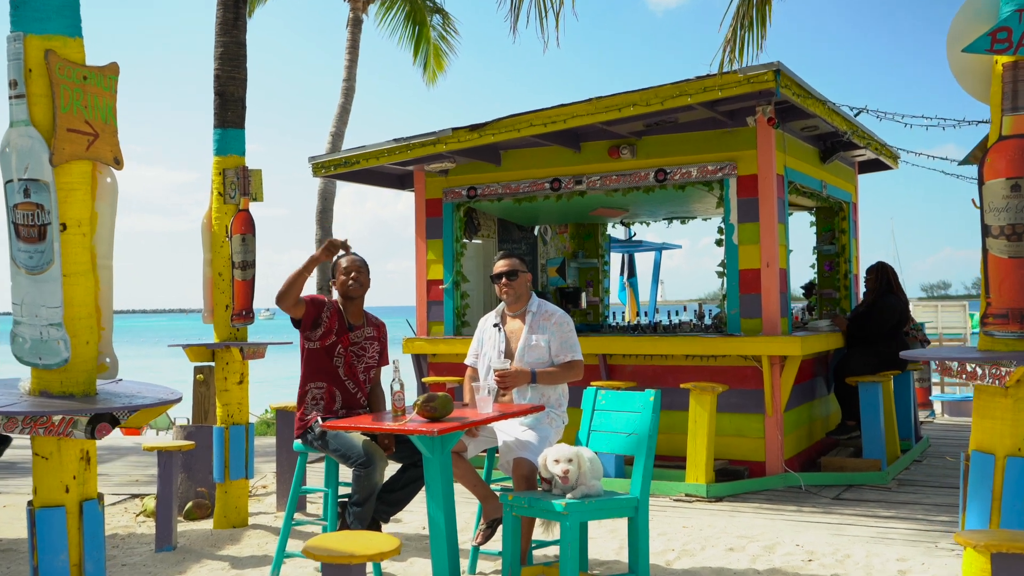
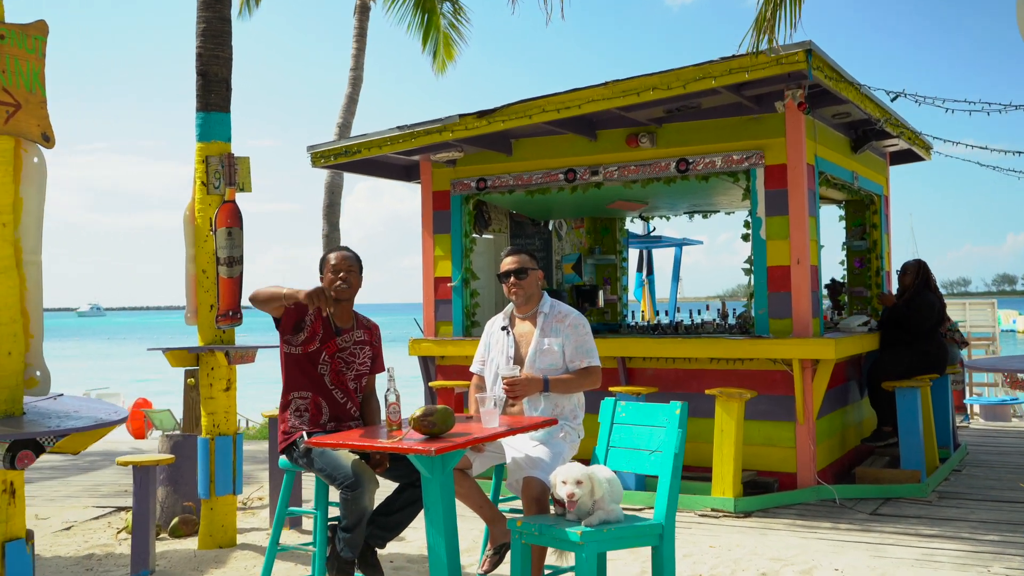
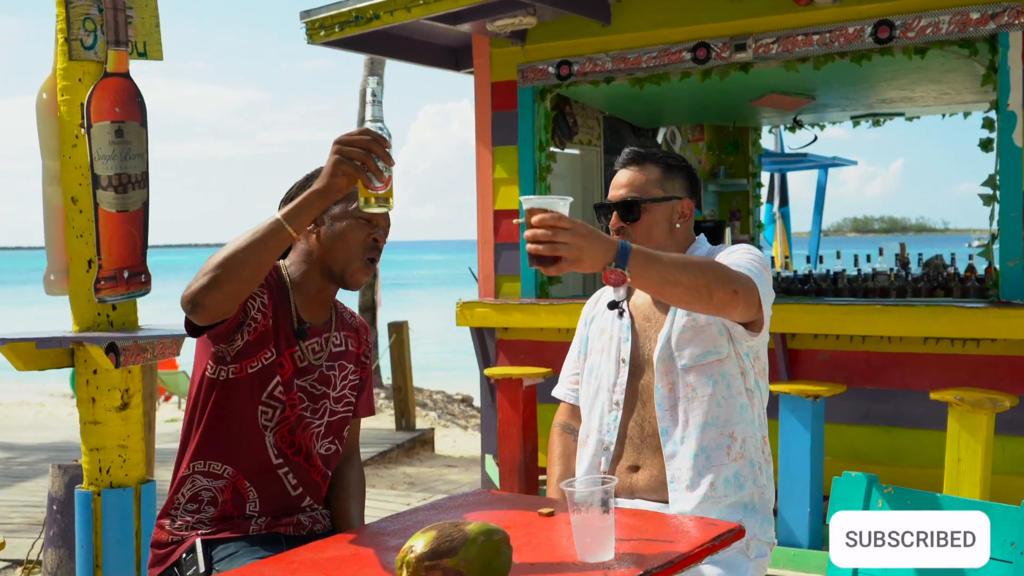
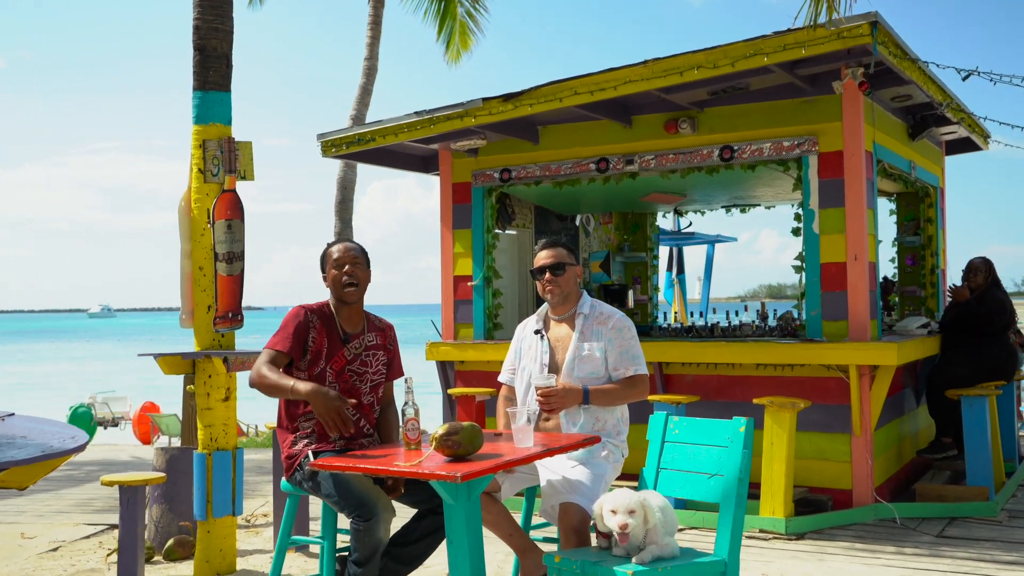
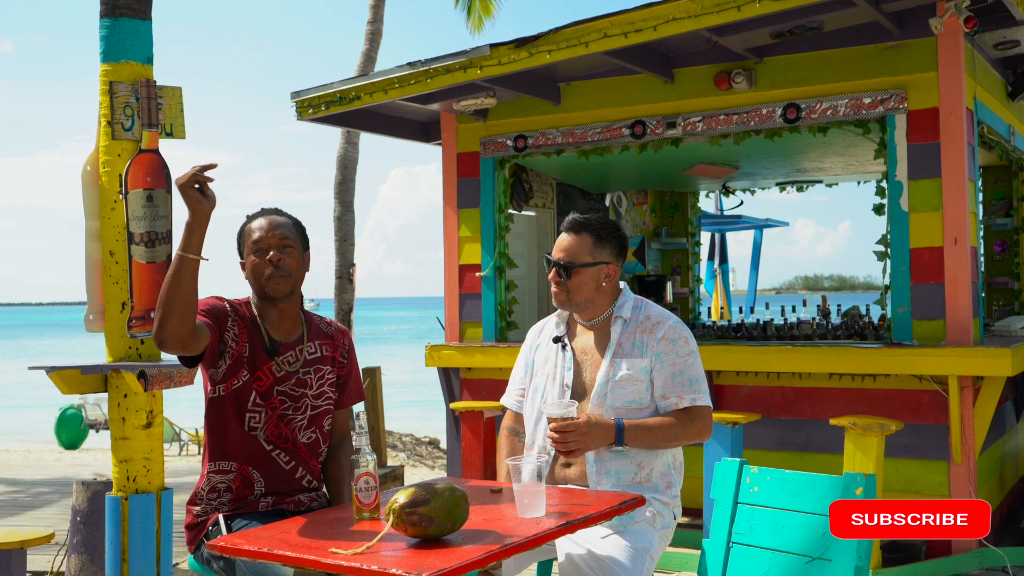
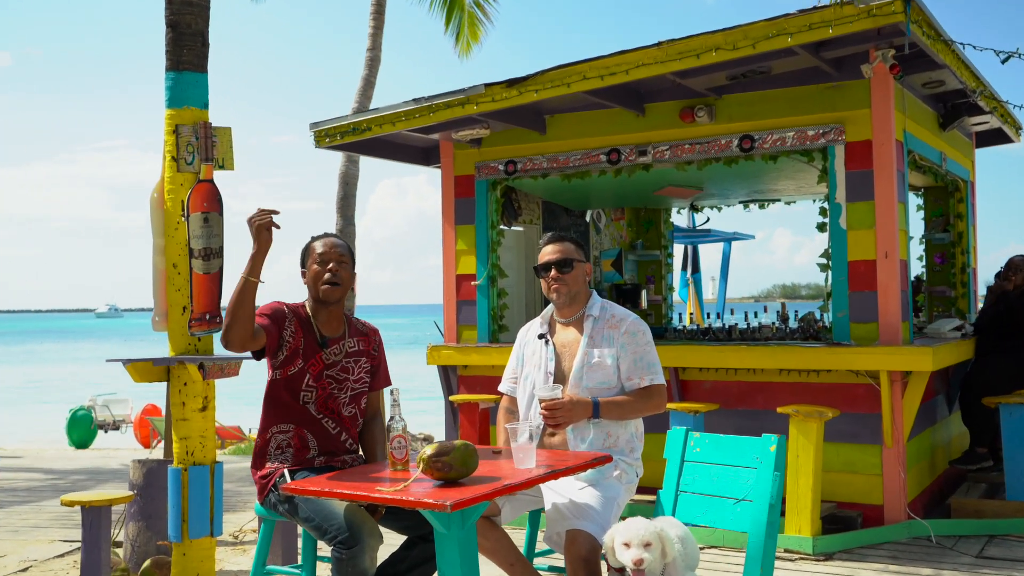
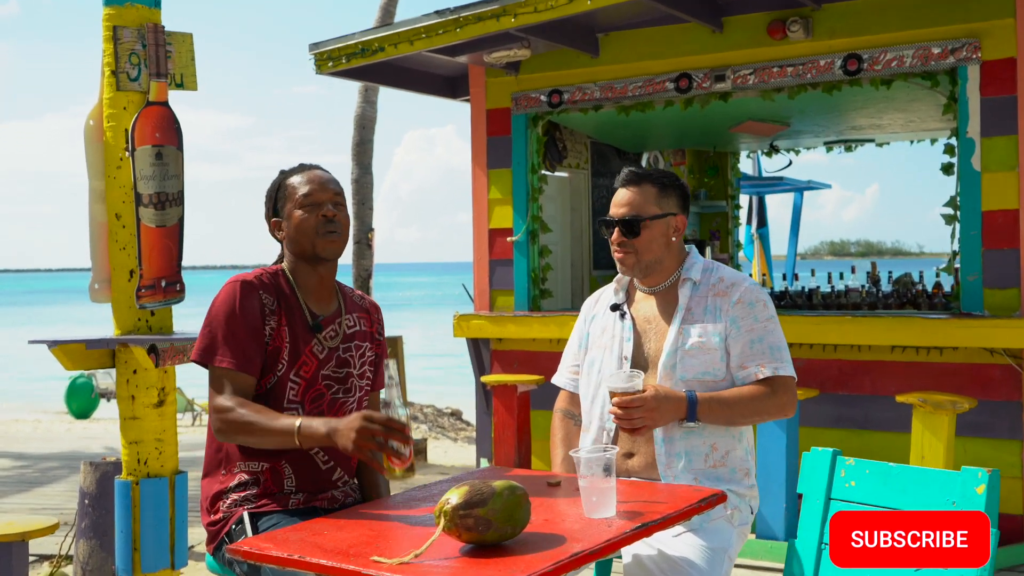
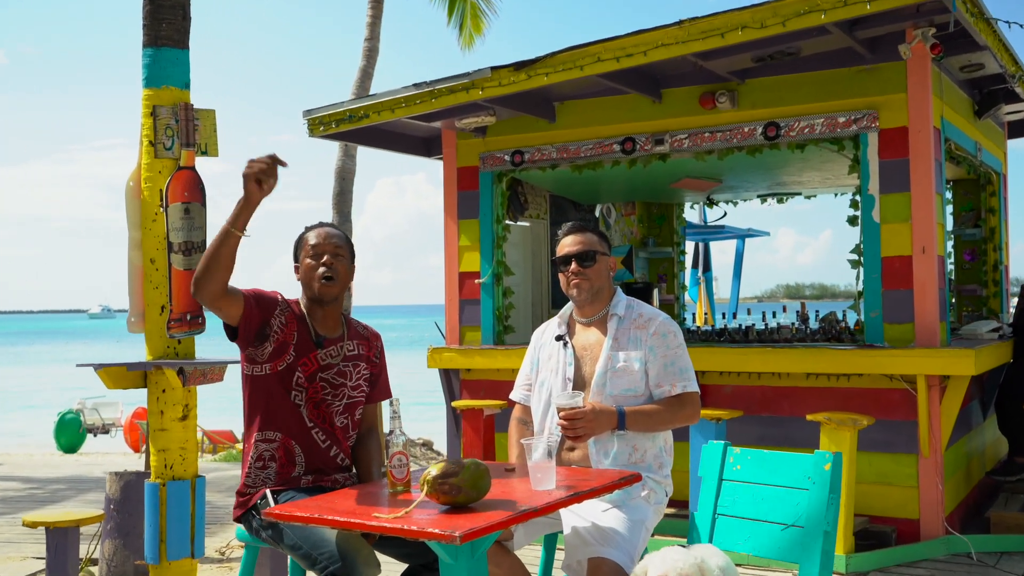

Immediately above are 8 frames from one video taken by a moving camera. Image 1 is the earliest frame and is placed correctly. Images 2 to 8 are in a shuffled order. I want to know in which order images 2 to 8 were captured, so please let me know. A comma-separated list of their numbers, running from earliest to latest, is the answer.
2, 4, 6, 8, 5, 7, 3
